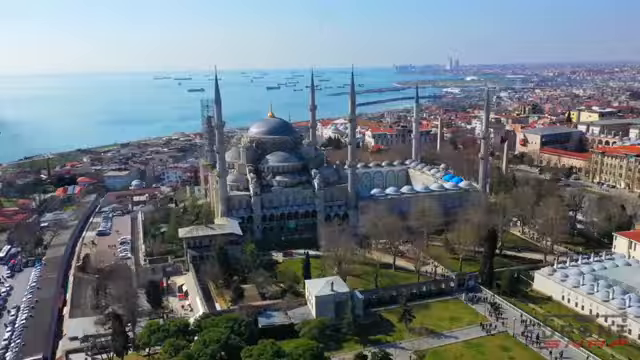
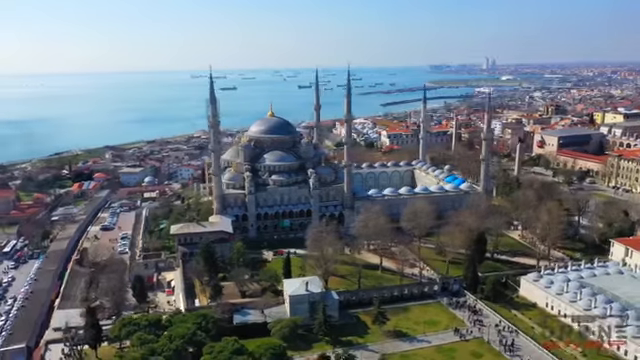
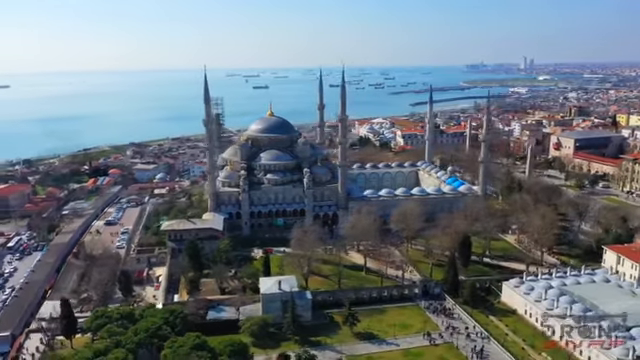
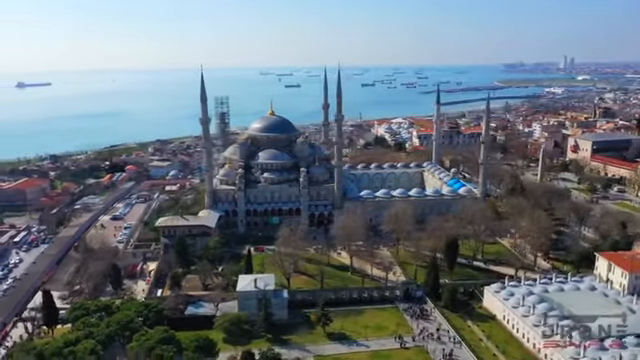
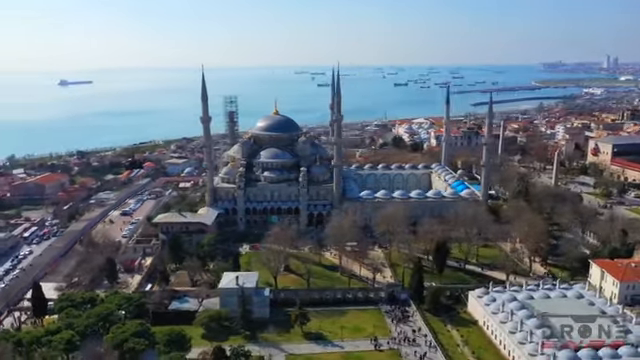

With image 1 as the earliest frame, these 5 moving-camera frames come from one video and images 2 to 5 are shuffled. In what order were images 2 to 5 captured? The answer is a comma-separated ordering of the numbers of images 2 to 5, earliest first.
2, 3, 4, 5
